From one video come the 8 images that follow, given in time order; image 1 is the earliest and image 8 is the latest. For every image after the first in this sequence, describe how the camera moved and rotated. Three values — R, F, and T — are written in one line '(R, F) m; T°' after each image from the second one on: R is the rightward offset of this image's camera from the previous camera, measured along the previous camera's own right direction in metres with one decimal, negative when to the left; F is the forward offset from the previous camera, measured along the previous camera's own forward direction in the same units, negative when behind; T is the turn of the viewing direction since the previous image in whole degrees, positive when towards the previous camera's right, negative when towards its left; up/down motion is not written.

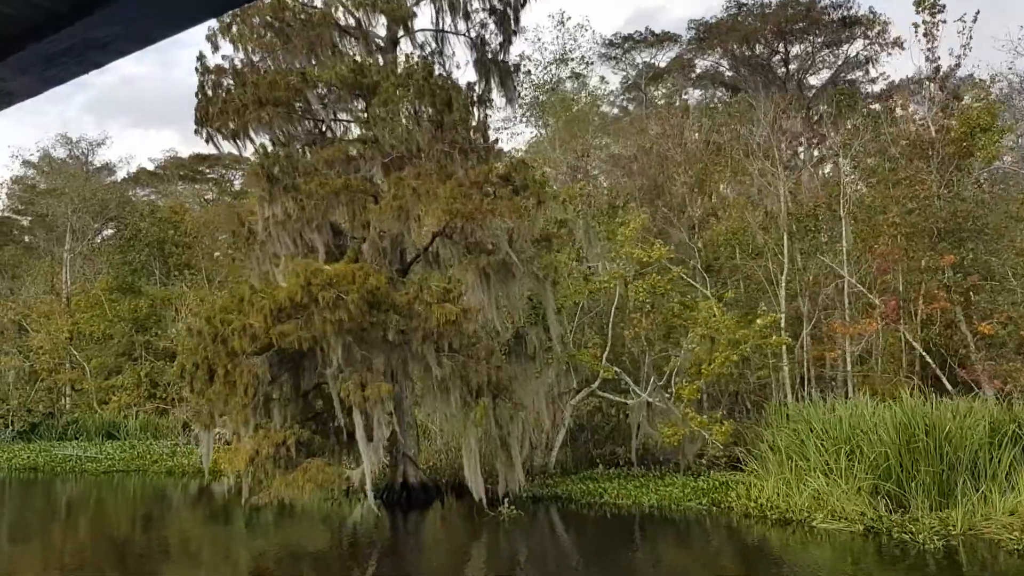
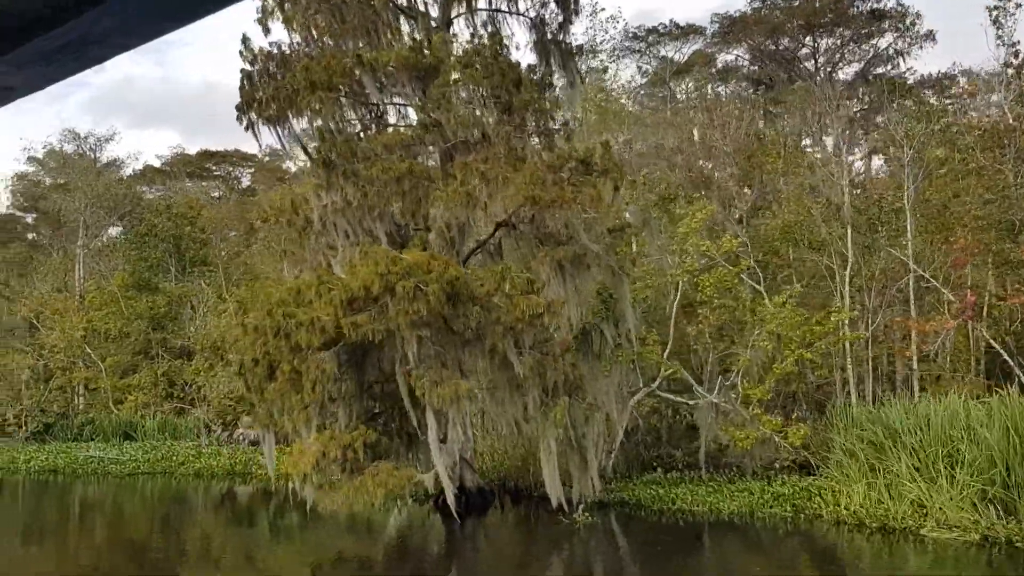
(-0.7, +0.5) m; 0°
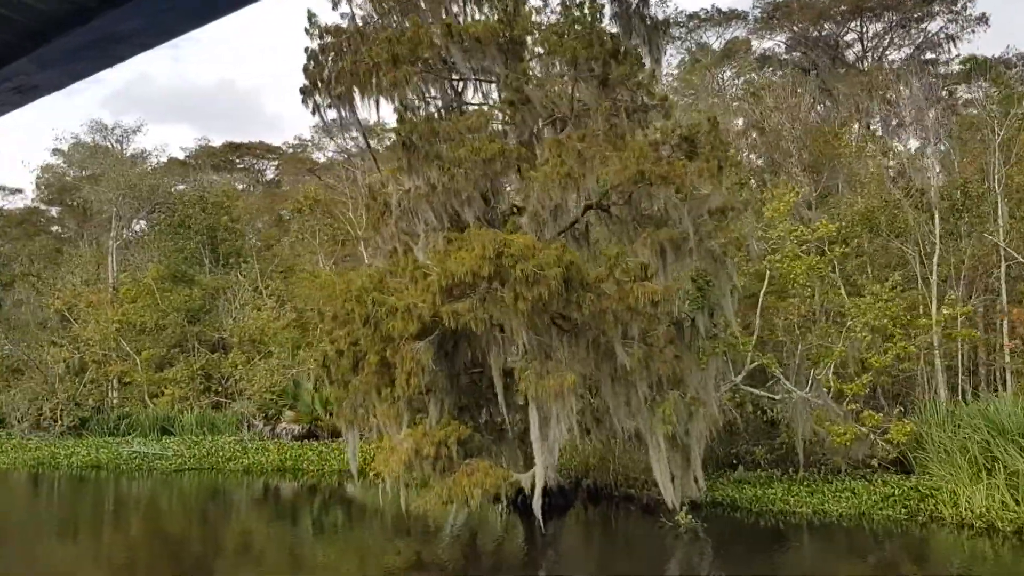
(-0.7, +0.5) m; -1°
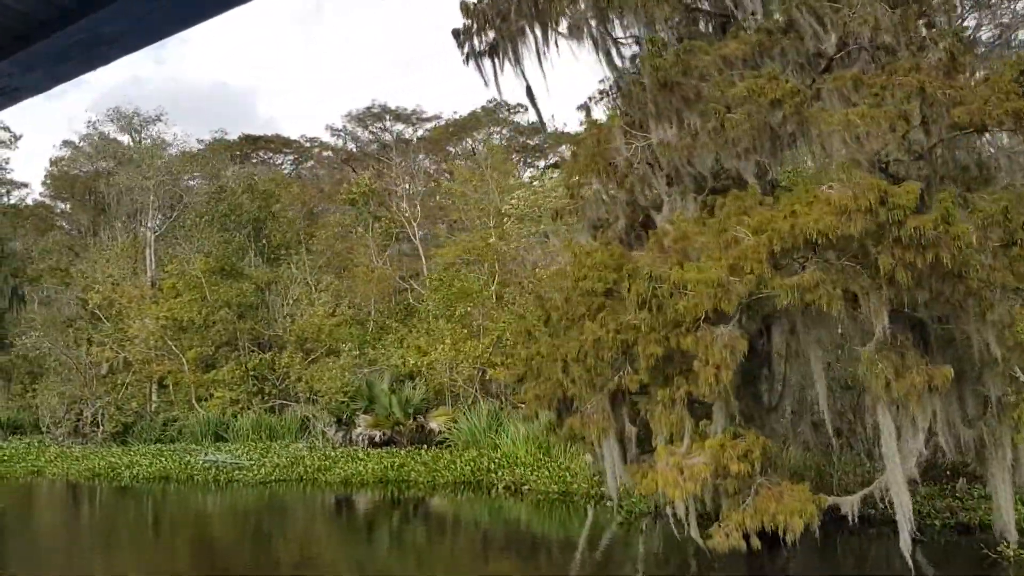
(-1.9, +1.6) m; +1°
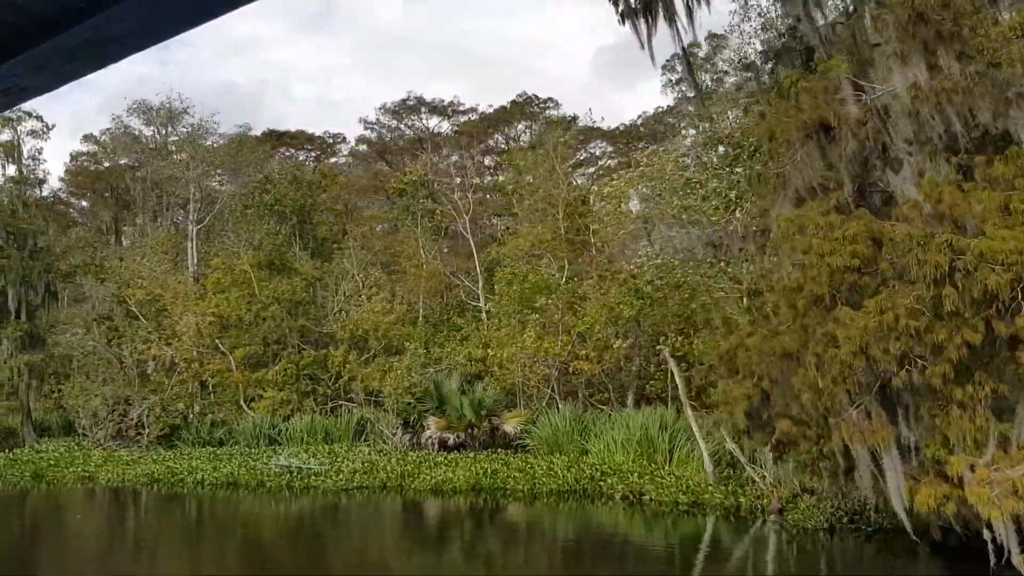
(-1.2, +1.0) m; 0°
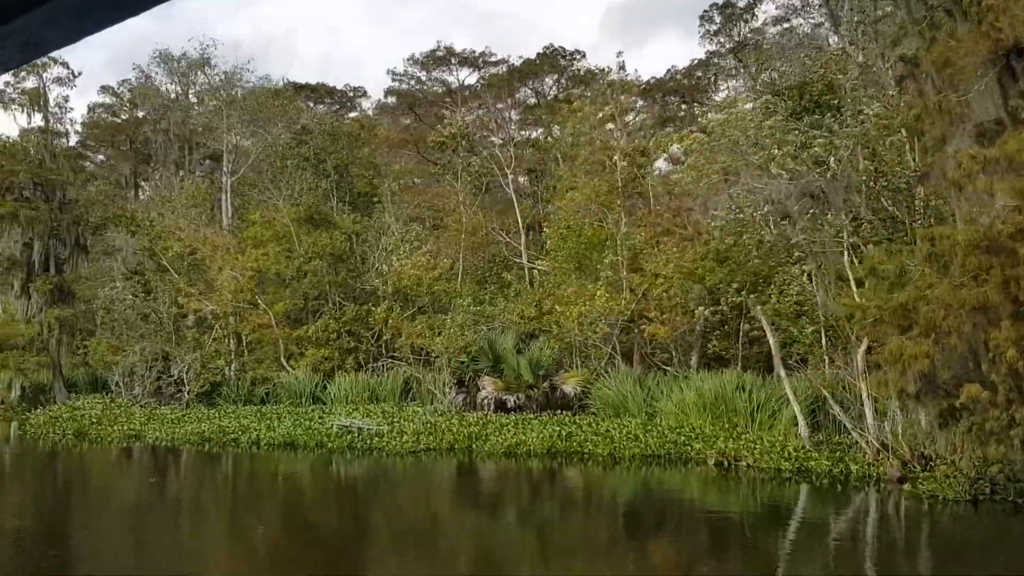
(-0.8, +0.6) m; 0°
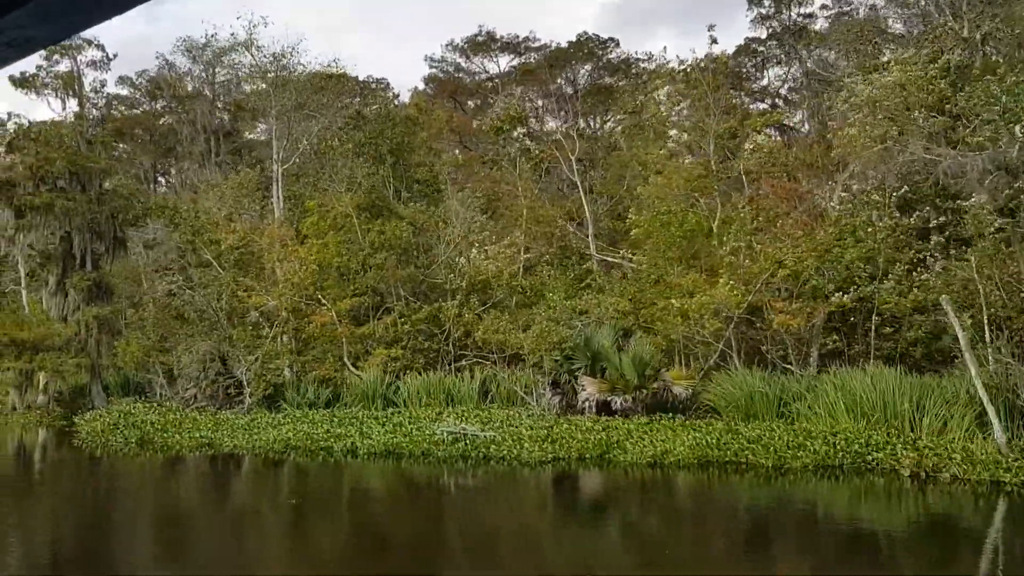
(-1.5, +1.2) m; 0°
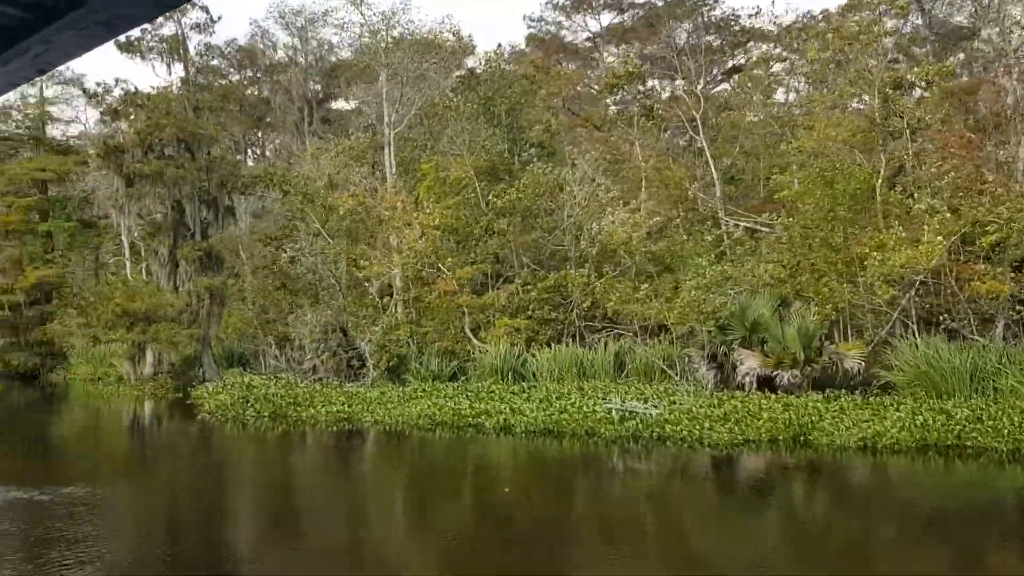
(-1.1, +0.9) m; -4°
